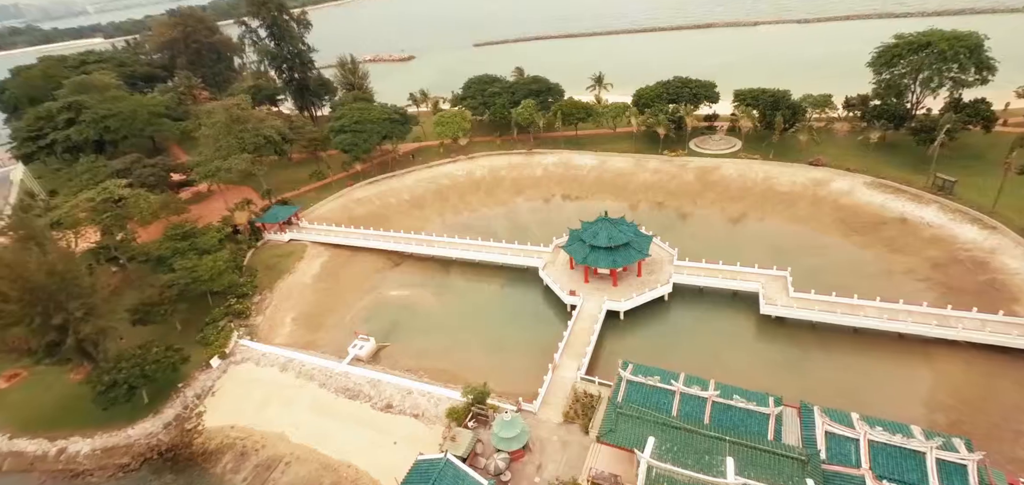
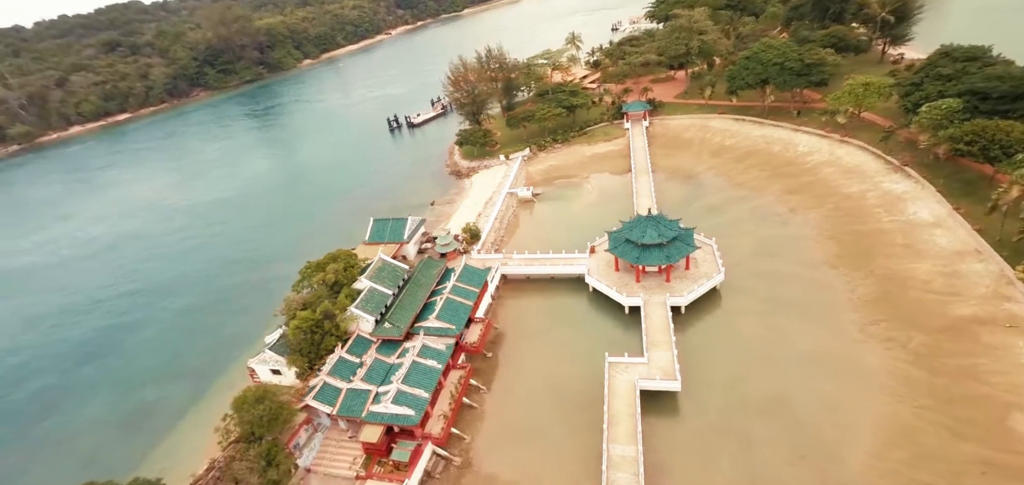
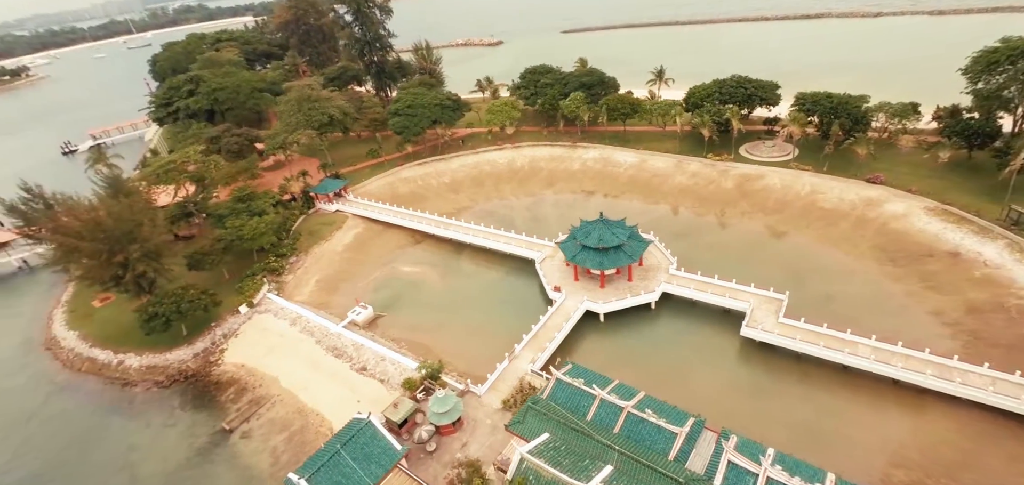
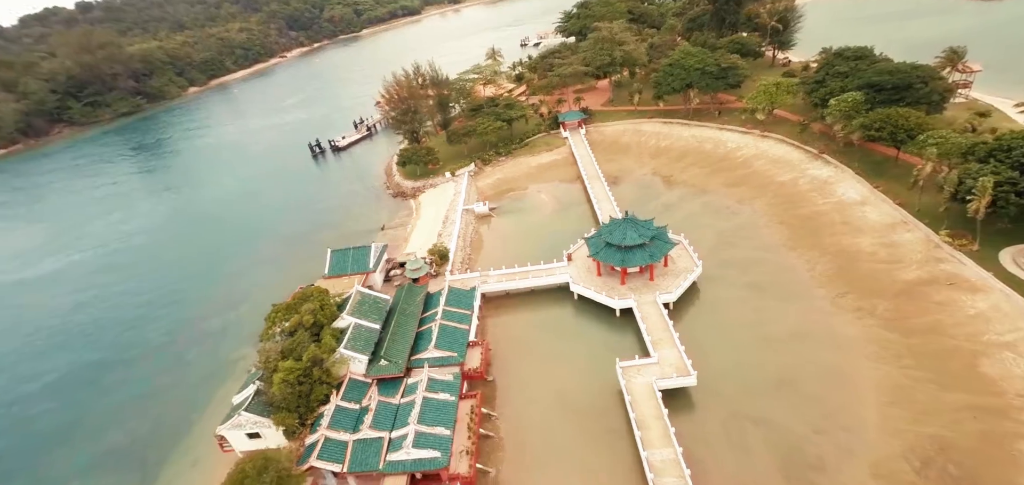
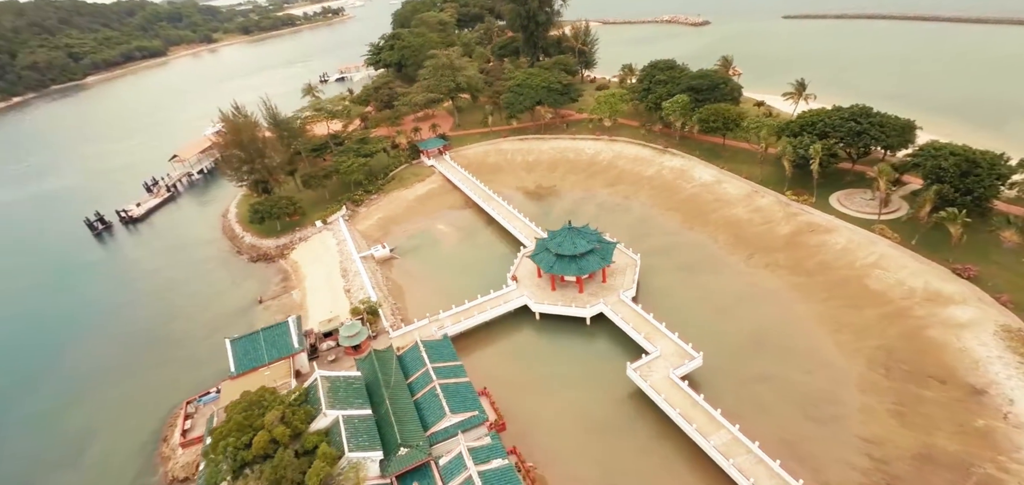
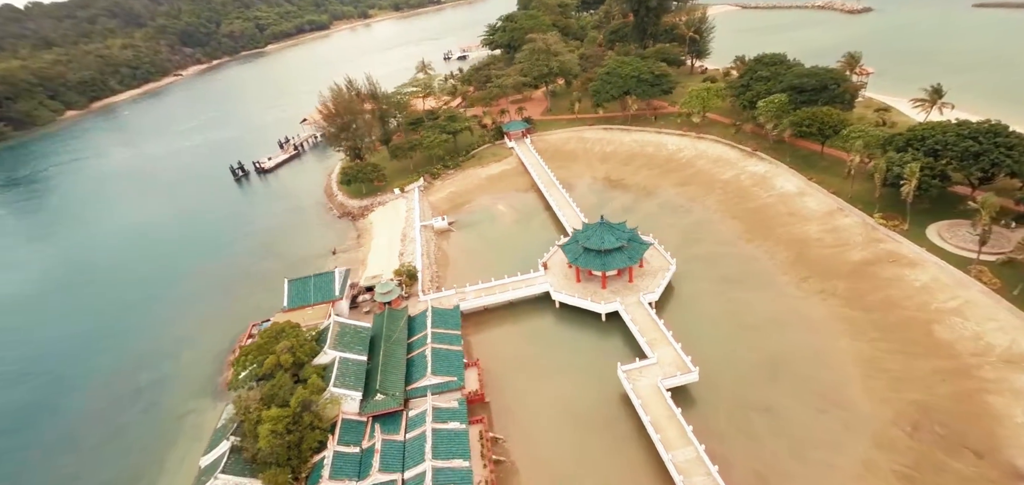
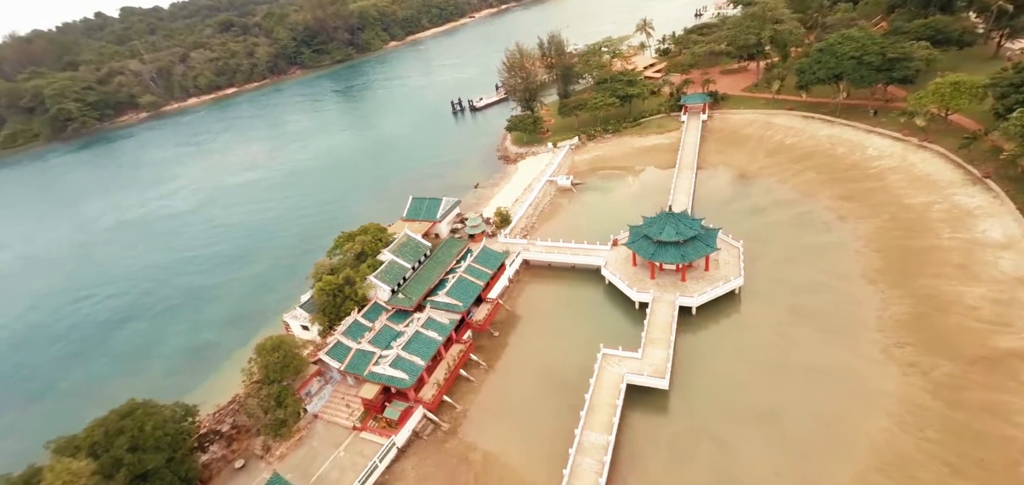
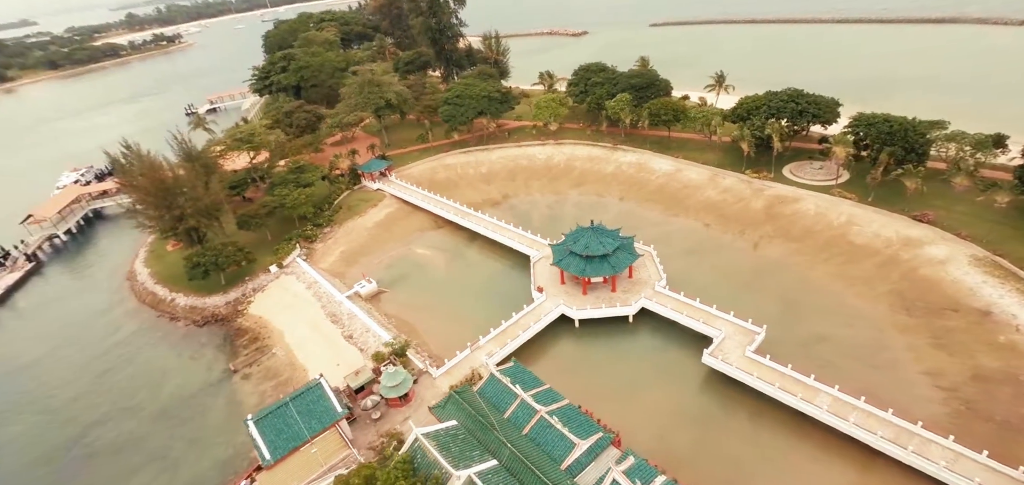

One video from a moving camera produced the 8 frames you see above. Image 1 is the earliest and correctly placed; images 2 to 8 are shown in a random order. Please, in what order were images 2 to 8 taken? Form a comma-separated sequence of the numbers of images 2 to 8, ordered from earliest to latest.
3, 8, 5, 6, 4, 2, 7
